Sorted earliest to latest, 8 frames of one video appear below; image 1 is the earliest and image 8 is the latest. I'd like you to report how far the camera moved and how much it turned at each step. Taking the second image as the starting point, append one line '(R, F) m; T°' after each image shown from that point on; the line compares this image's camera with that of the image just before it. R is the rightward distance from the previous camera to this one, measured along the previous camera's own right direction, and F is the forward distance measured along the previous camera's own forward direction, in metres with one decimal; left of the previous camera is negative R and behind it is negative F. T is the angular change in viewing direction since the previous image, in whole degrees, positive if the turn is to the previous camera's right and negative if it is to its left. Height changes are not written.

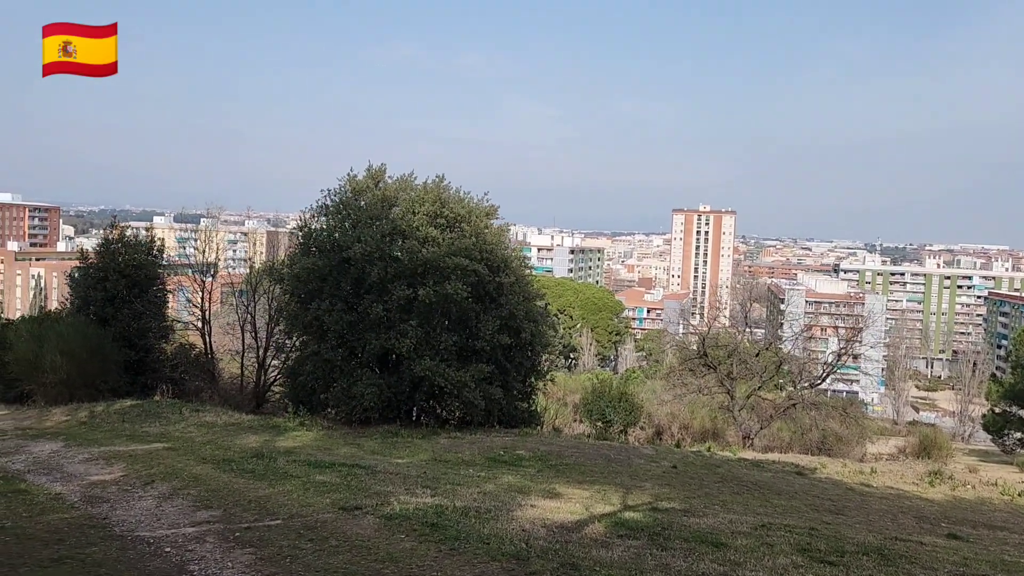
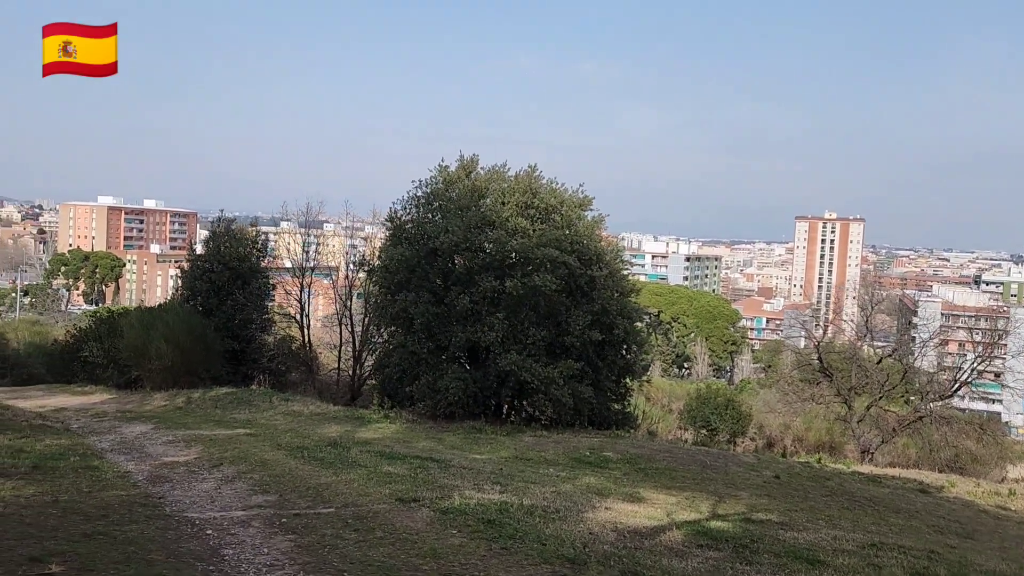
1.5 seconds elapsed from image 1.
(+0.4, +0.7) m; -8°
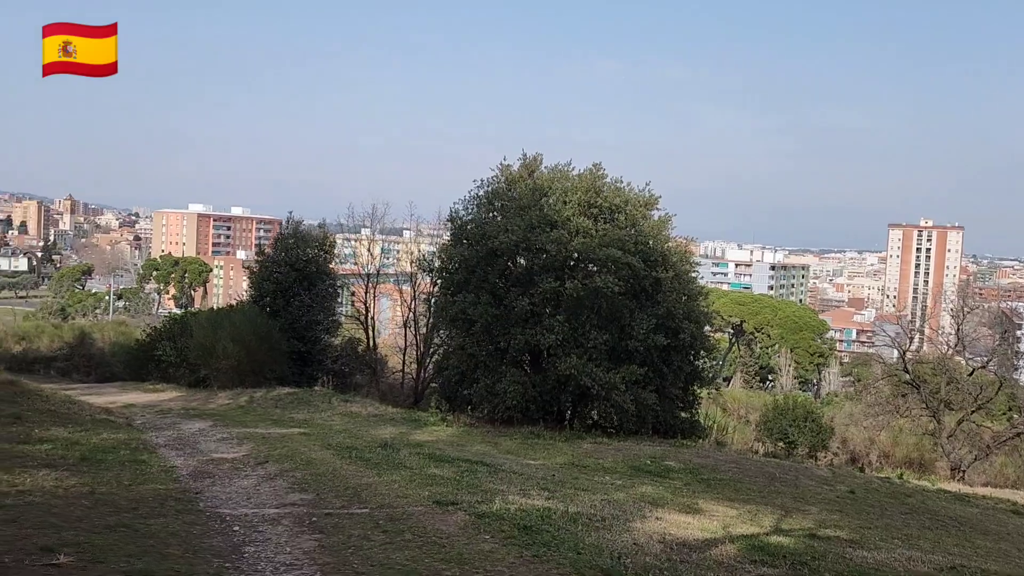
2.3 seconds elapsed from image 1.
(+0.3, +0.4) m; -5°
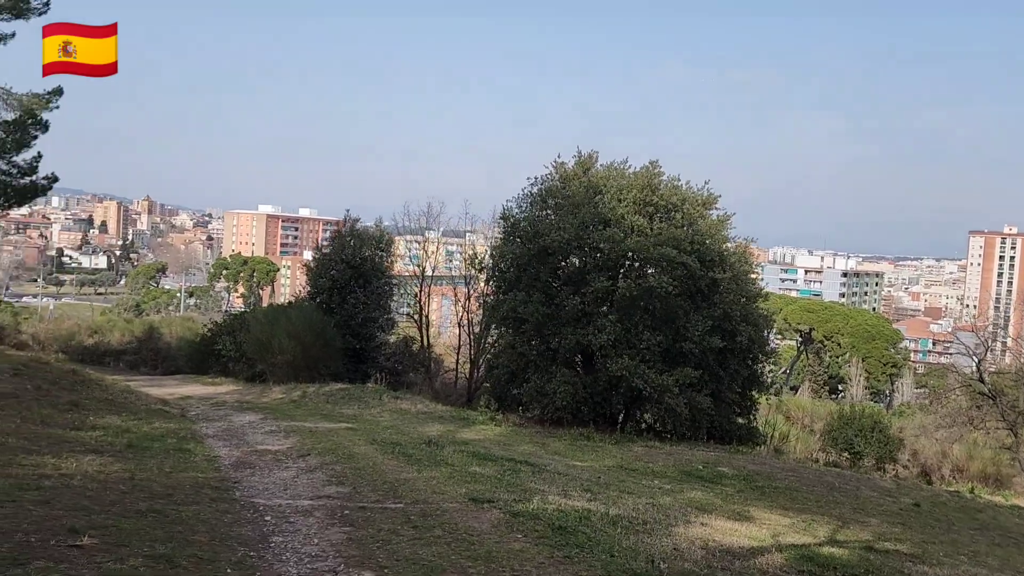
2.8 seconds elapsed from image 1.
(+0.2, +0.2) m; -4°
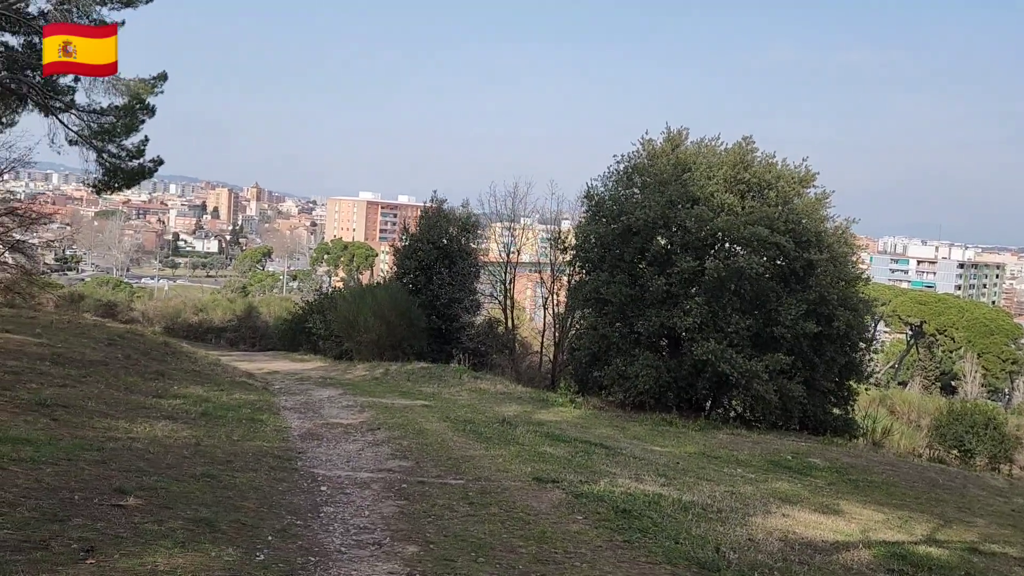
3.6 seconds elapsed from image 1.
(+0.2, +0.3) m; -7°
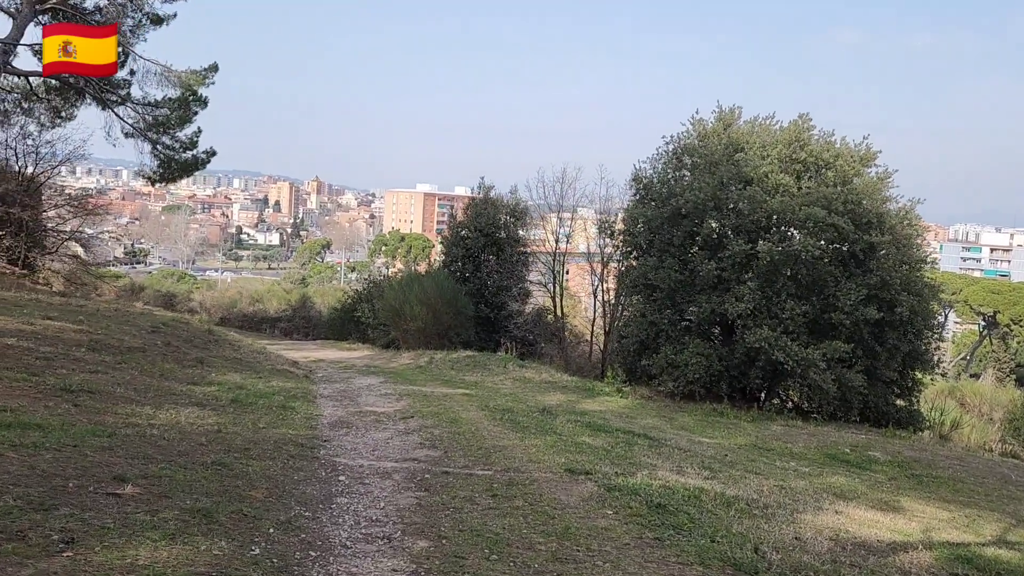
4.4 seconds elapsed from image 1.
(+0.2, +0.4) m; -4°
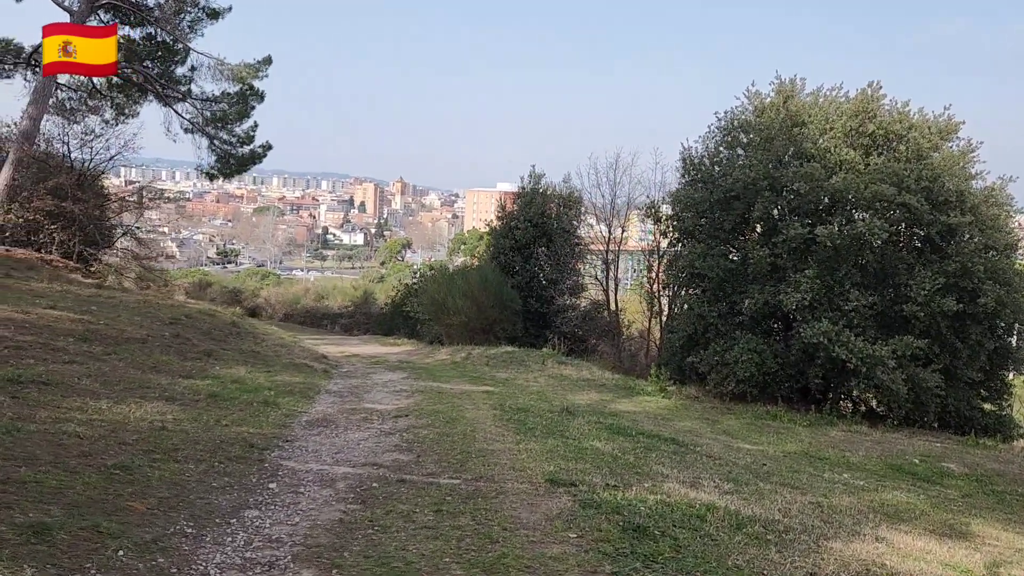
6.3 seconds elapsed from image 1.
(+0.8, +1.0) m; -6°
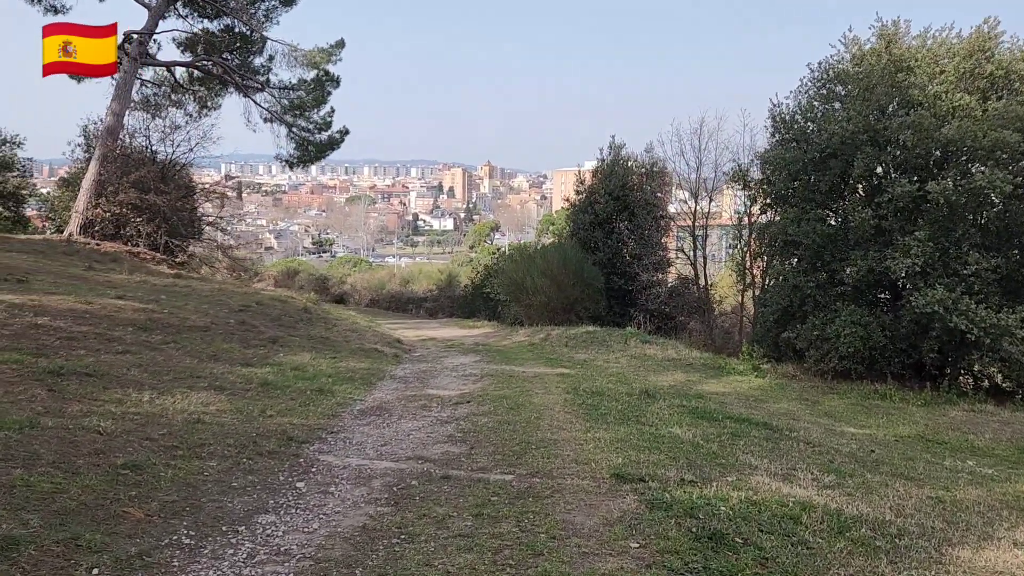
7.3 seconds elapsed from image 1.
(+0.2, +0.7) m; -6°
